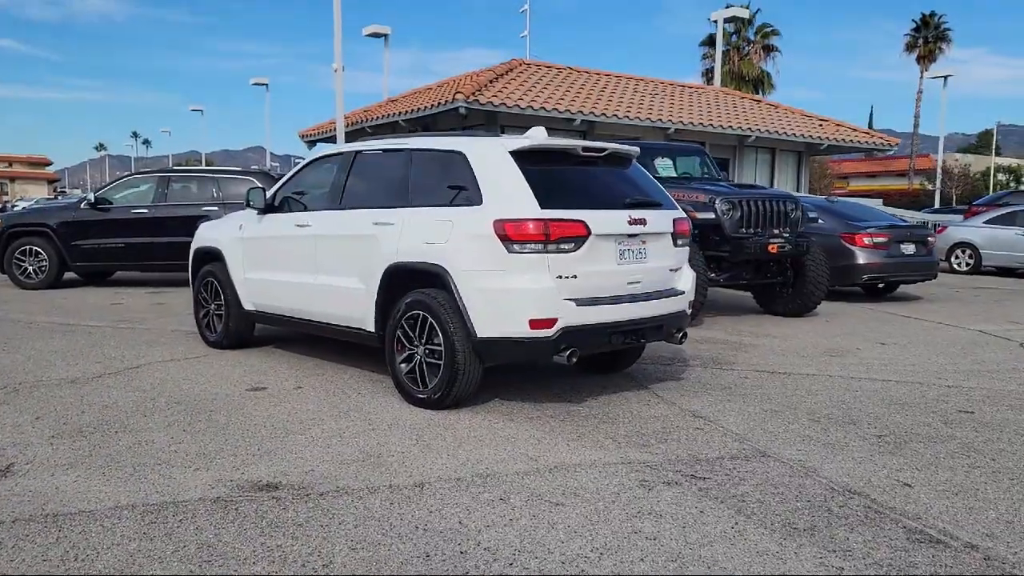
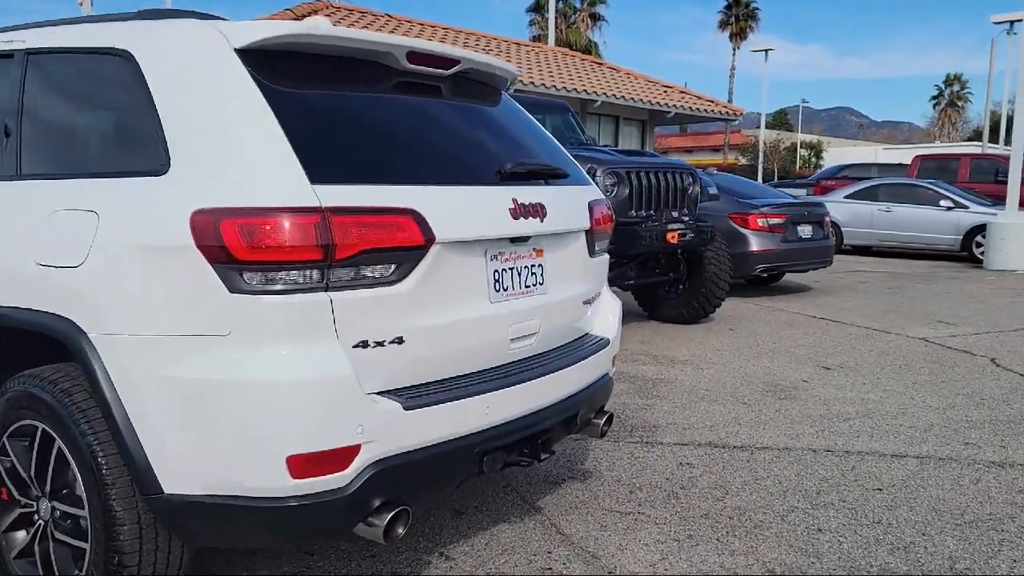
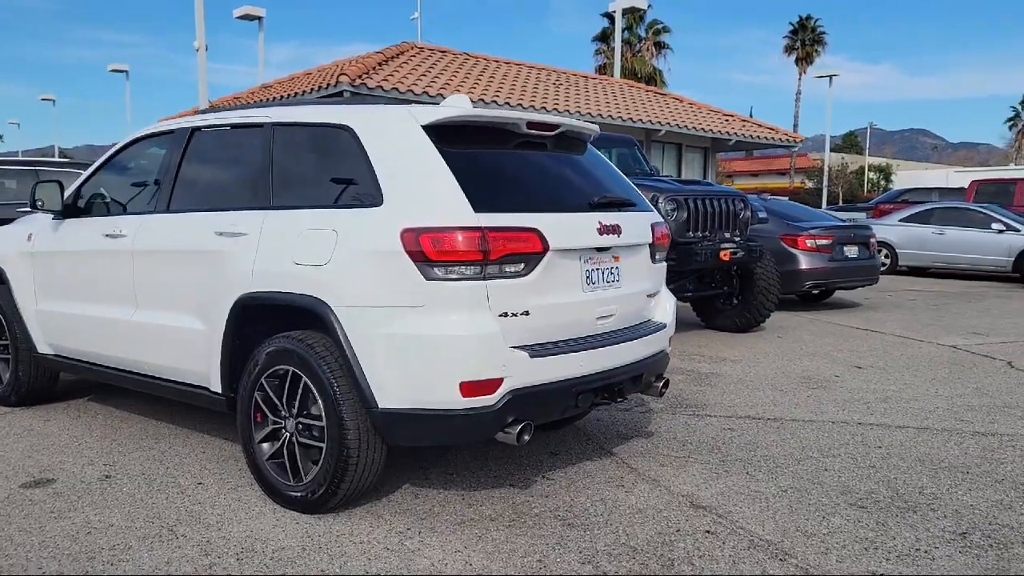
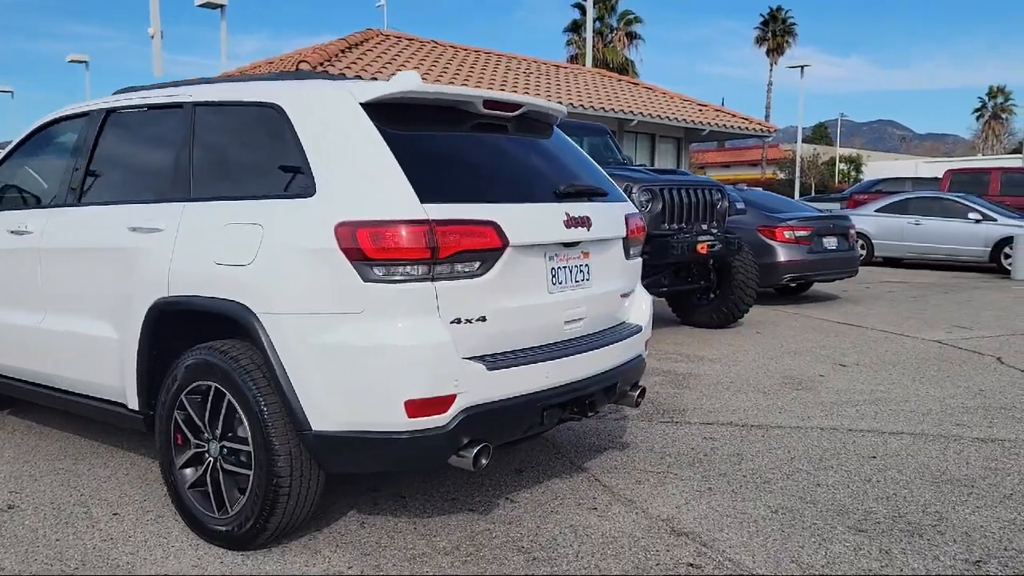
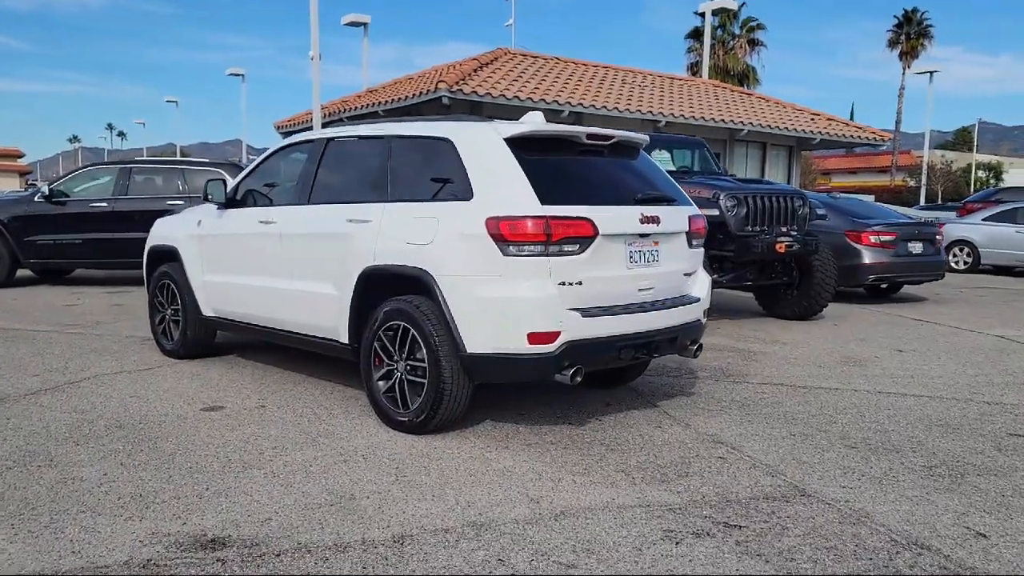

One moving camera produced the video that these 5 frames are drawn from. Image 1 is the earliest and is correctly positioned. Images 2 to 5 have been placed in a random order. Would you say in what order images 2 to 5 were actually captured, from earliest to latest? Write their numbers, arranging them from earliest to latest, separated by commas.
5, 3, 4, 2
